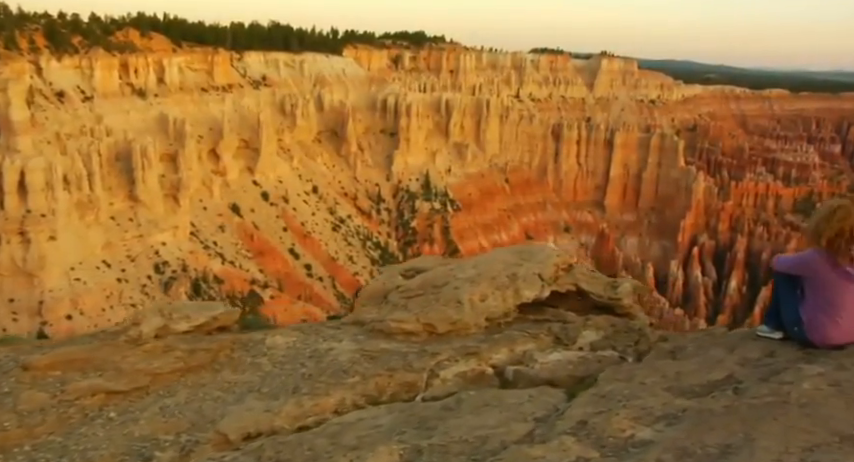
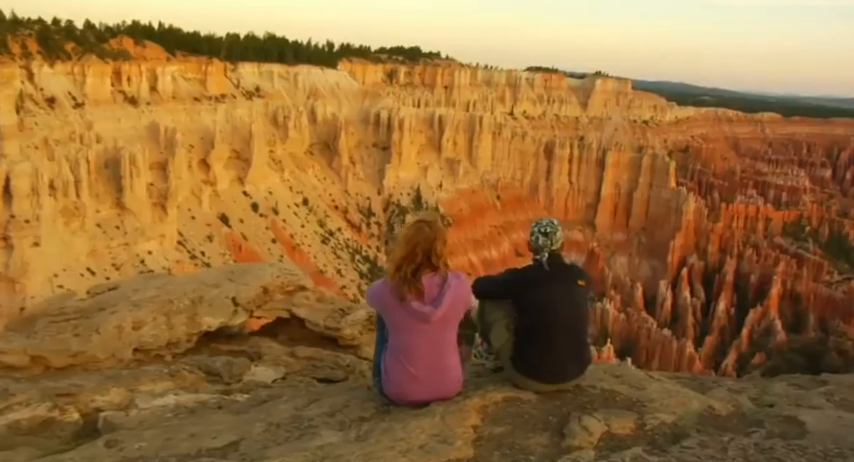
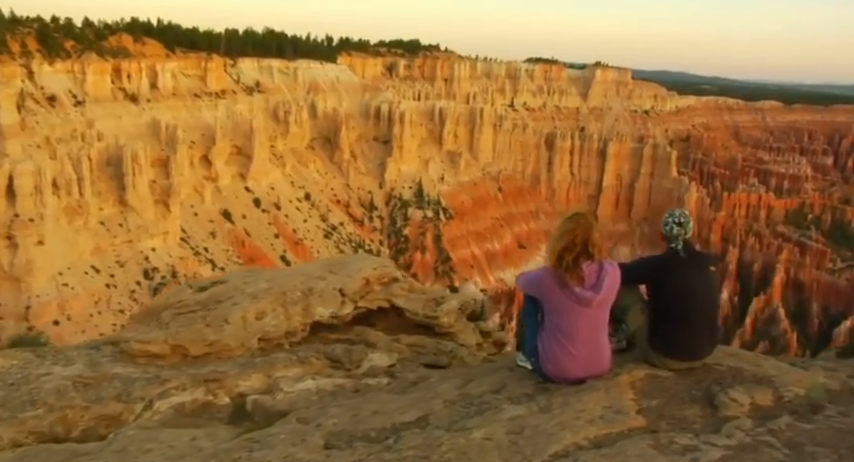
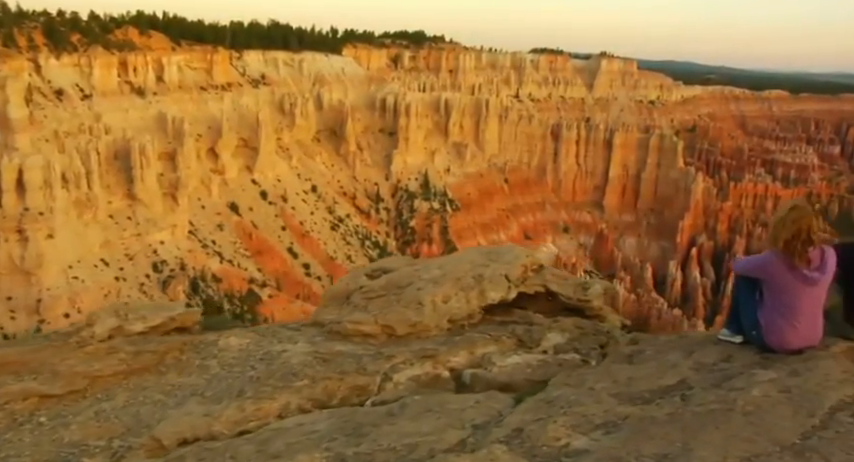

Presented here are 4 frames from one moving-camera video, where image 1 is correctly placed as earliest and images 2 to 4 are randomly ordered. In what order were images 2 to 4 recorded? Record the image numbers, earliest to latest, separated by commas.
4, 3, 2
